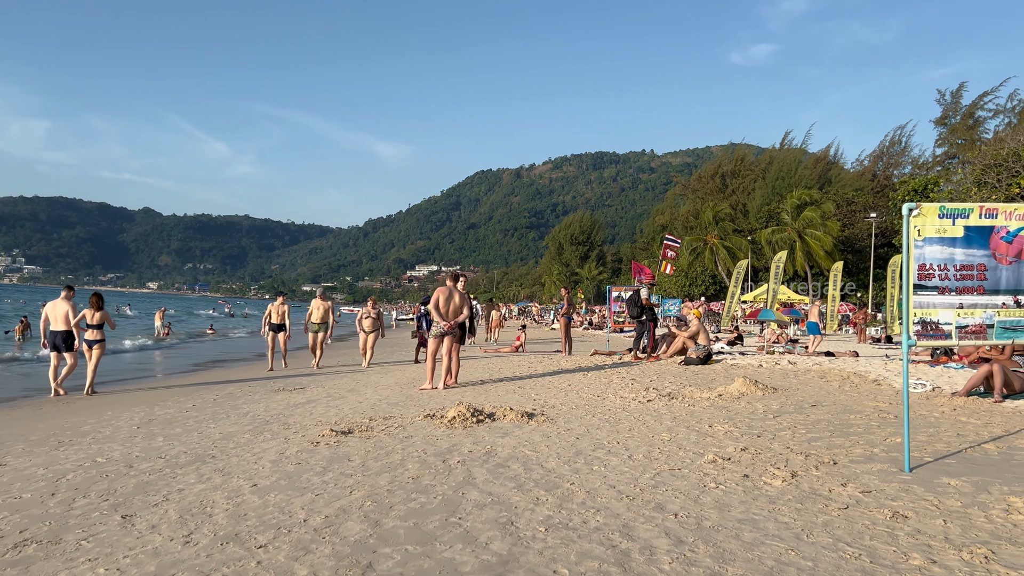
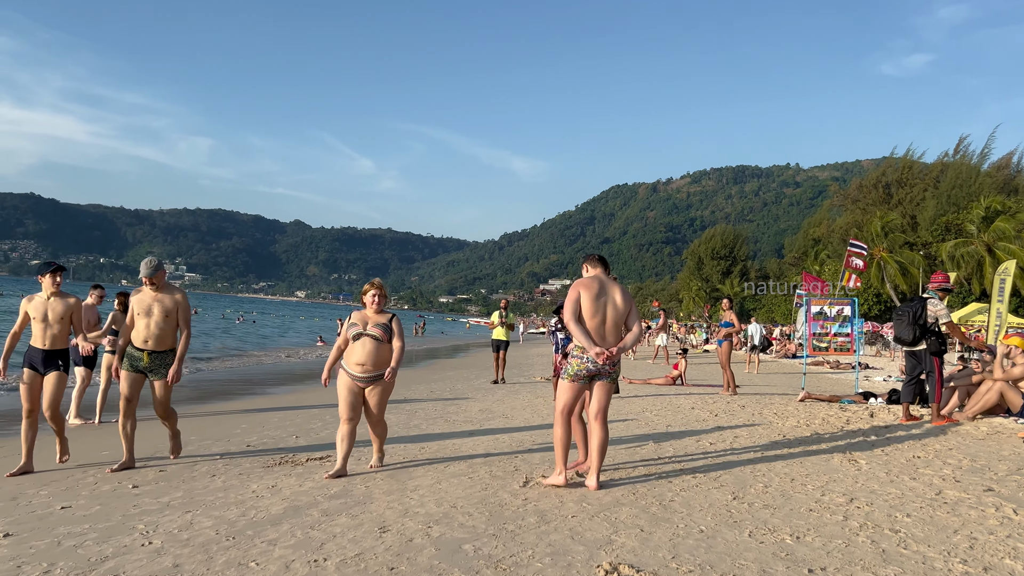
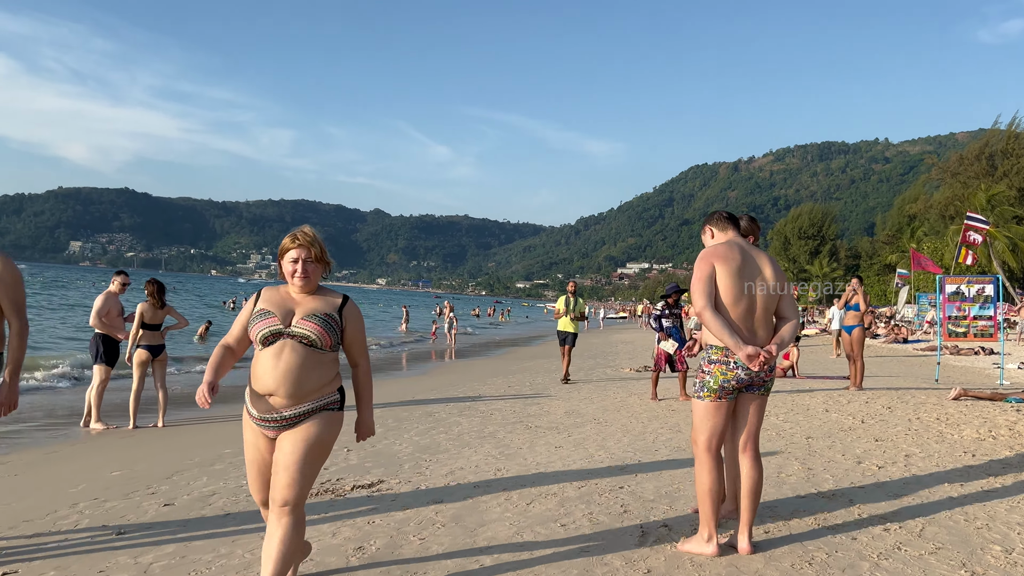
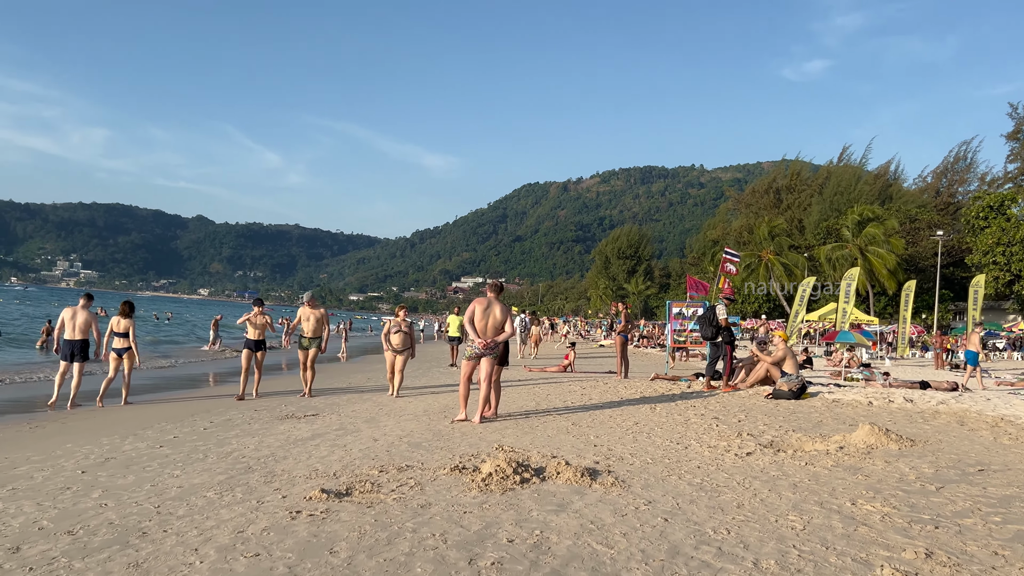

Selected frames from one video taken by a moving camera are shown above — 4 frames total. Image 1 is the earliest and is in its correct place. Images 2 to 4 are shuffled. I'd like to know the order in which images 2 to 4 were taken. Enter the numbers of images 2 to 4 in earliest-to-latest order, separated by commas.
4, 2, 3
